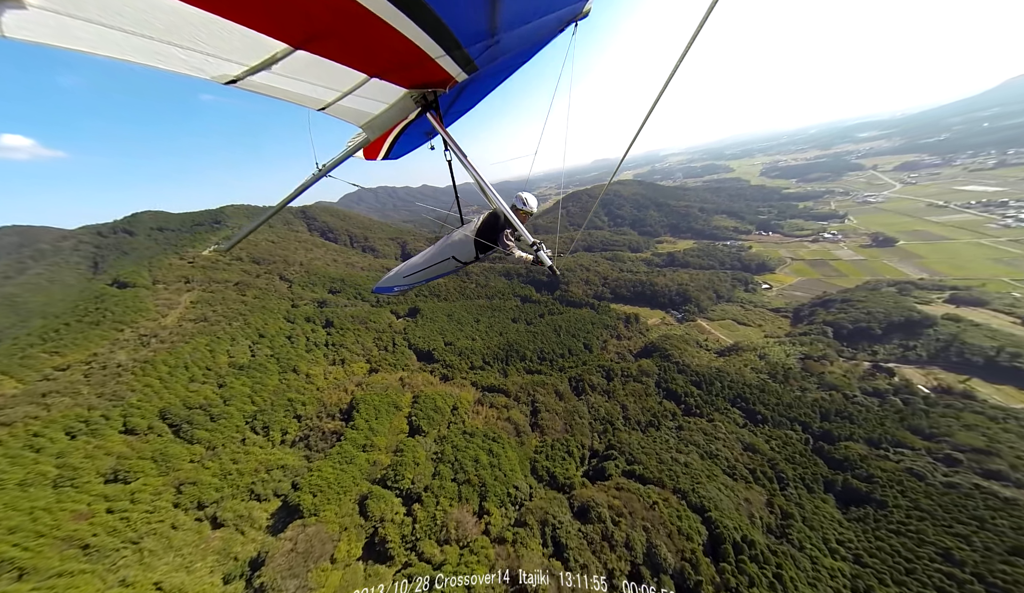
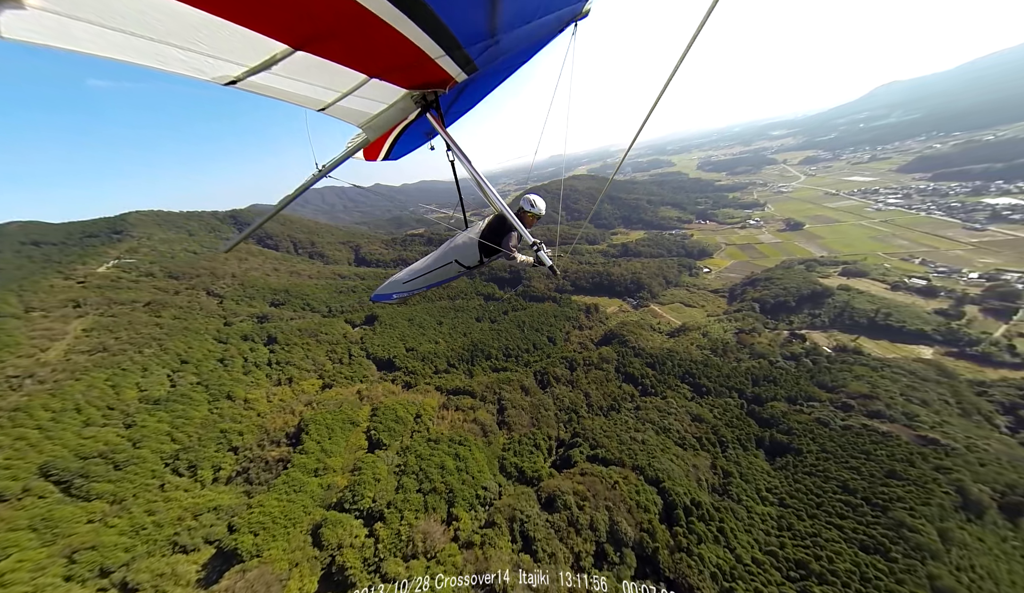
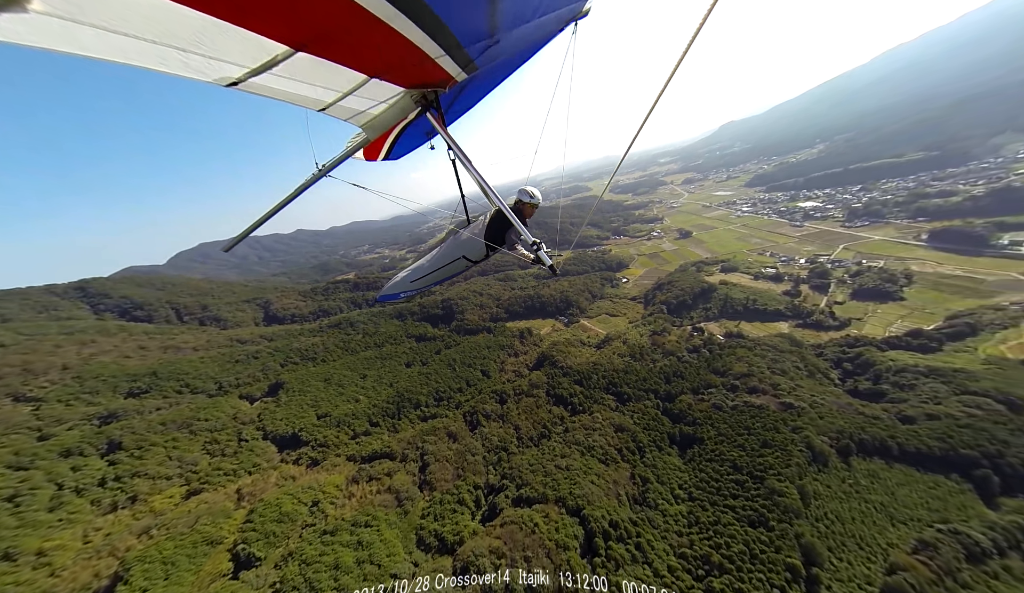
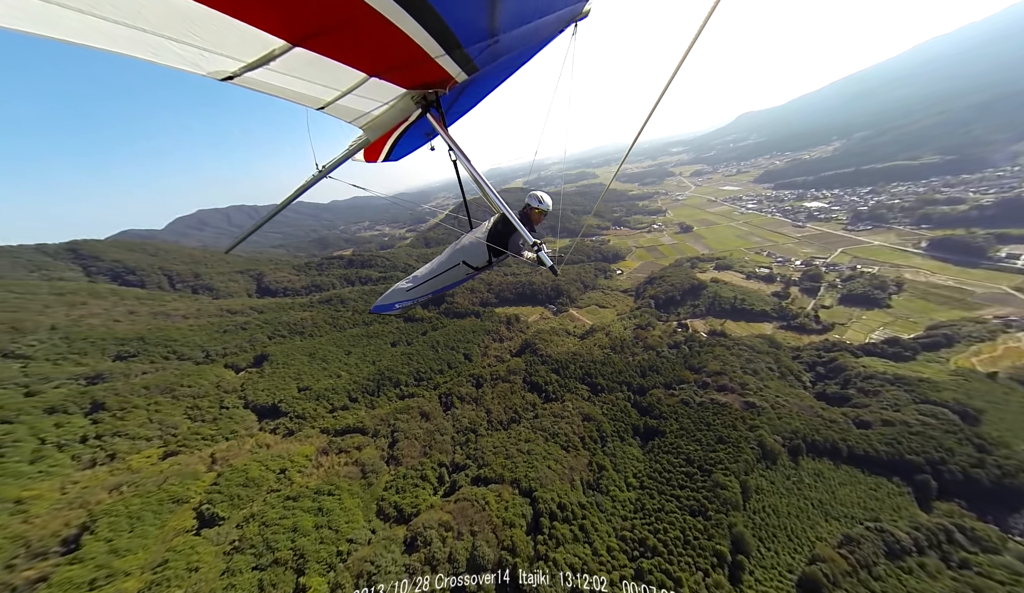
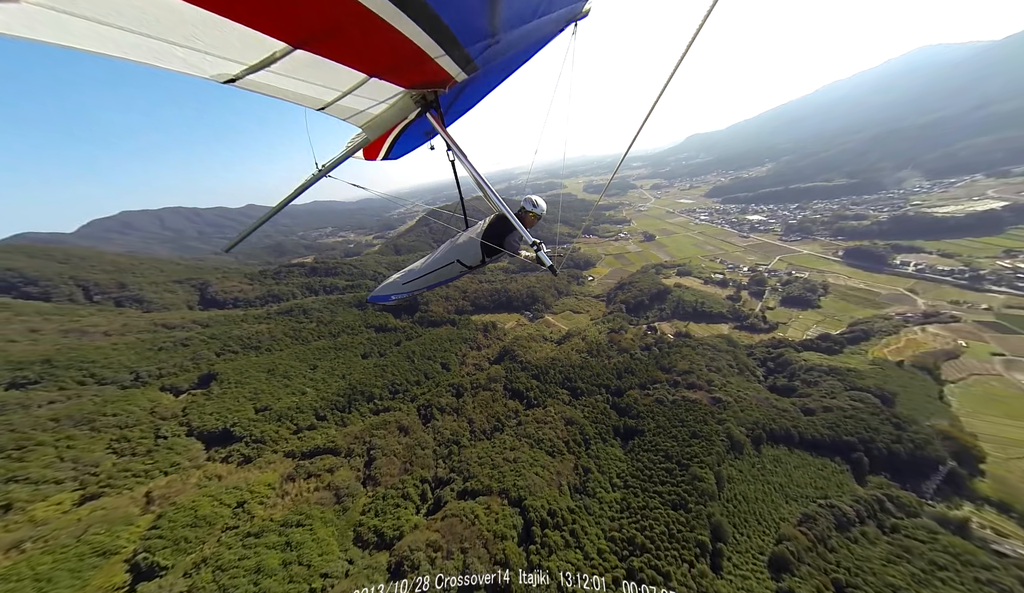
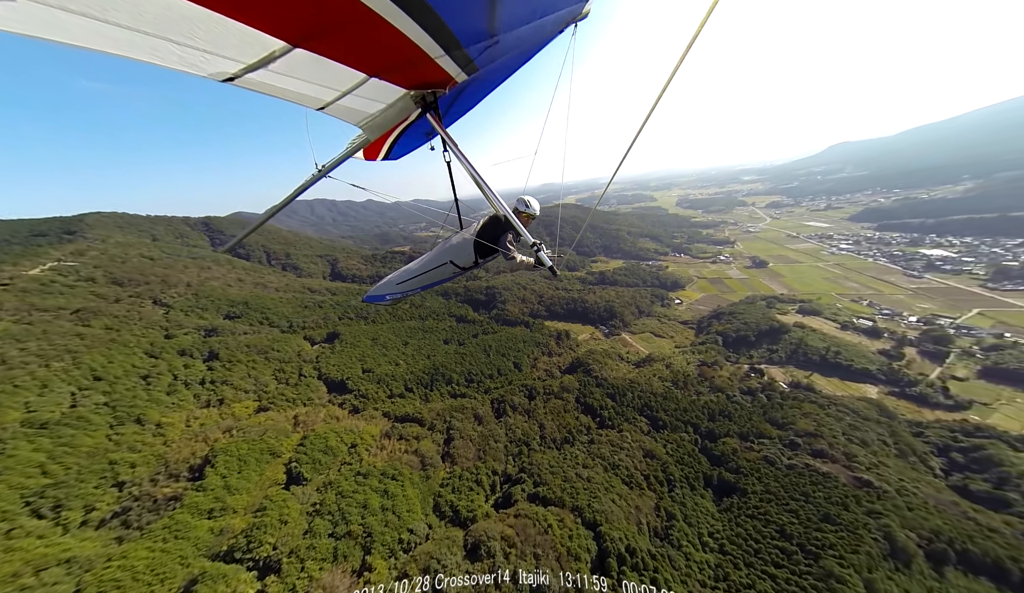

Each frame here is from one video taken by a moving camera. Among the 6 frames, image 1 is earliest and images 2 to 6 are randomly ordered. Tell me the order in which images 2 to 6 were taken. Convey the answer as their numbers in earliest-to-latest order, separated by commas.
2, 6, 3, 5, 4
